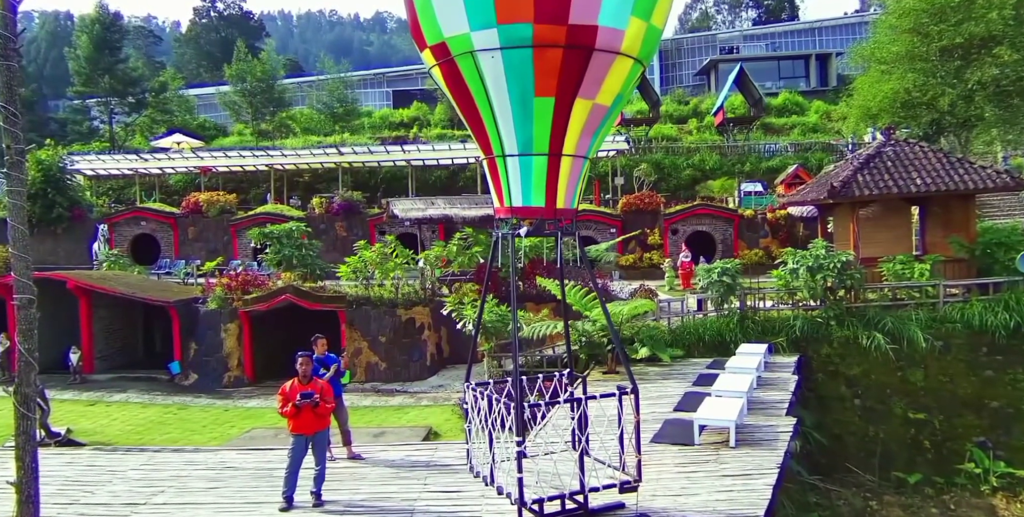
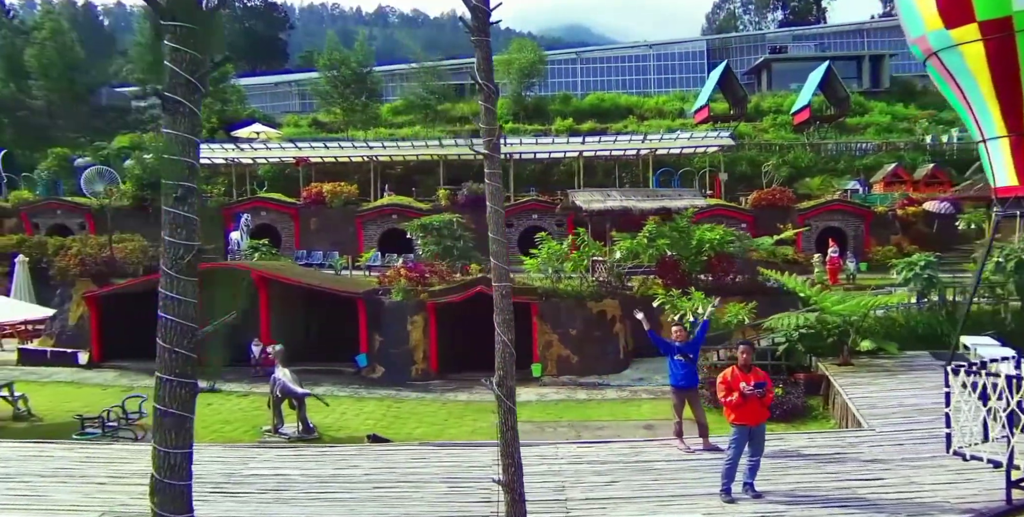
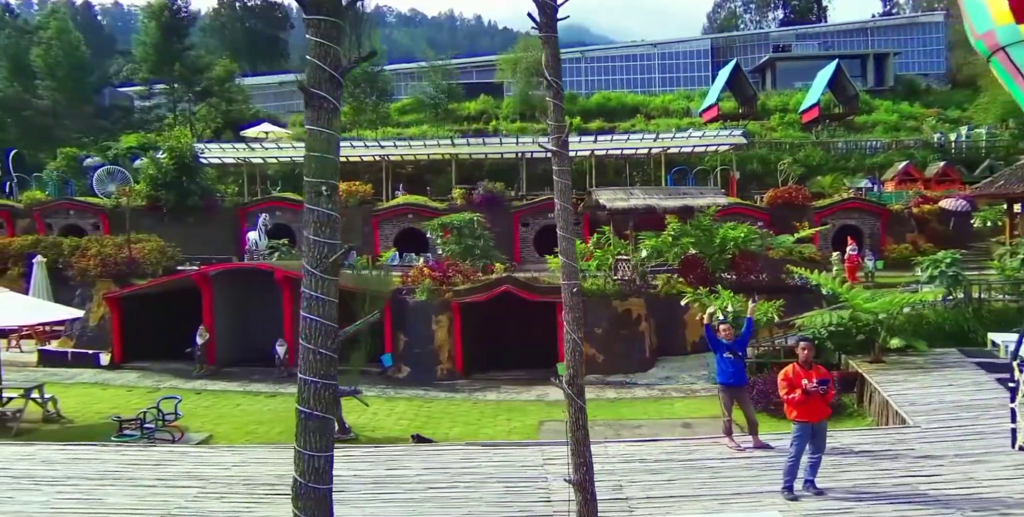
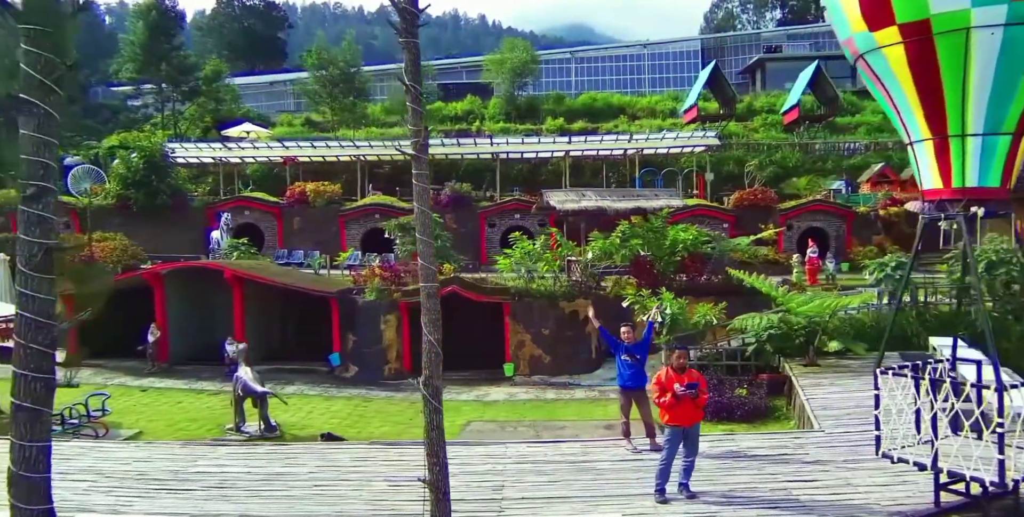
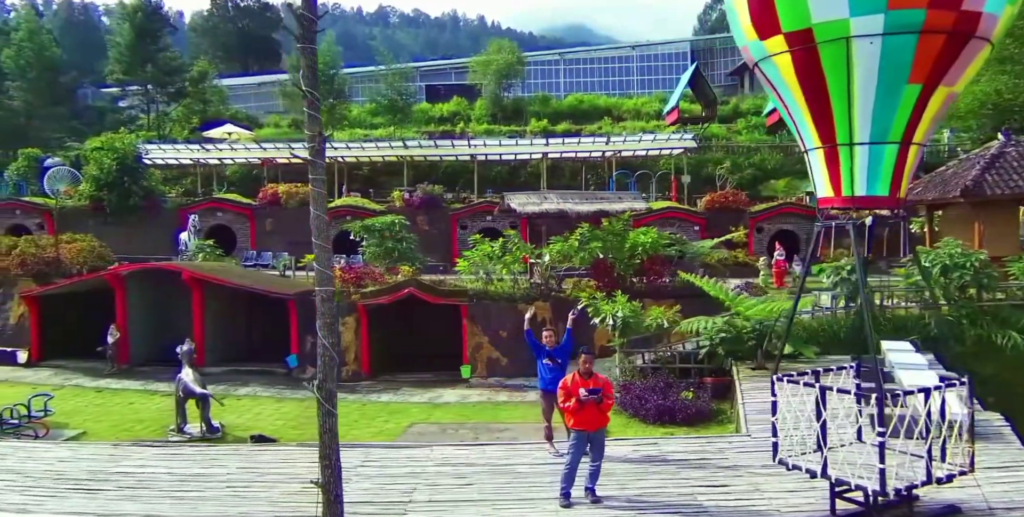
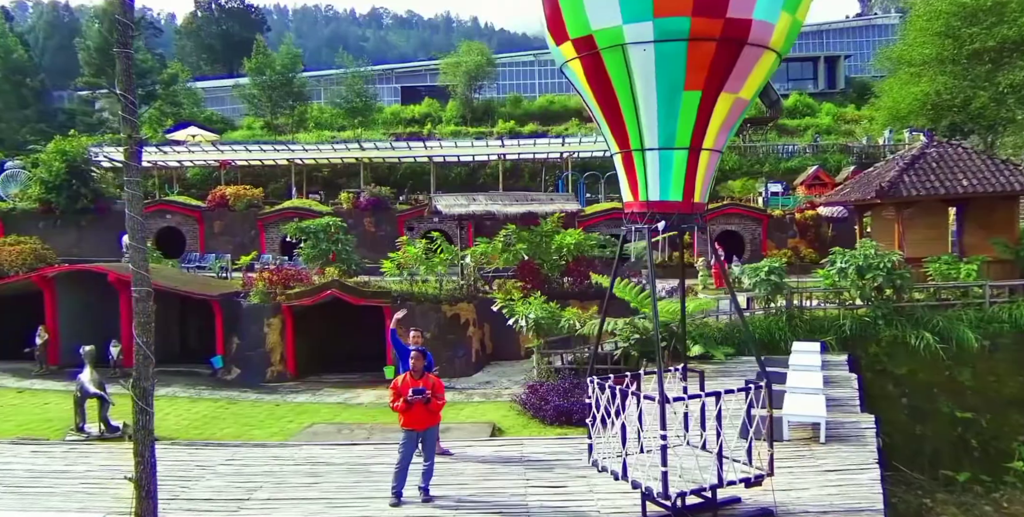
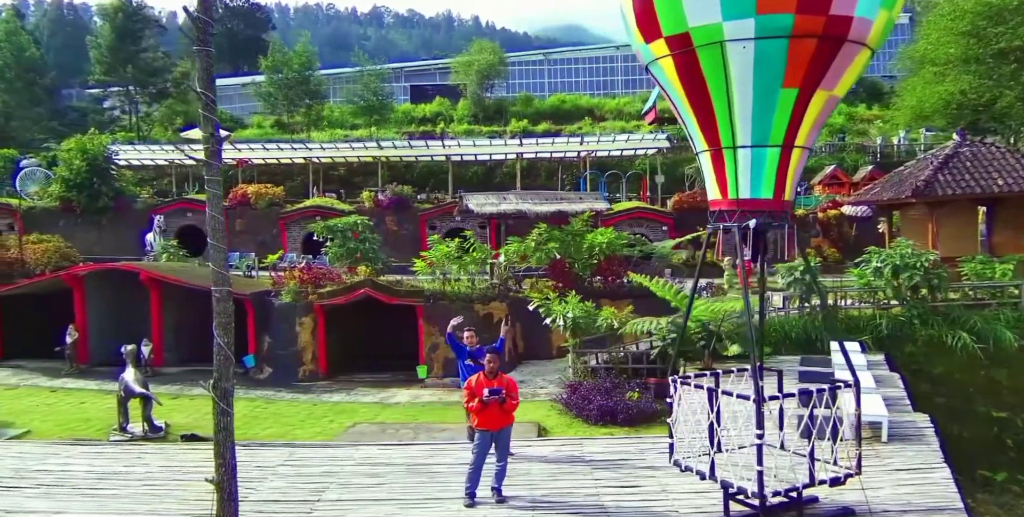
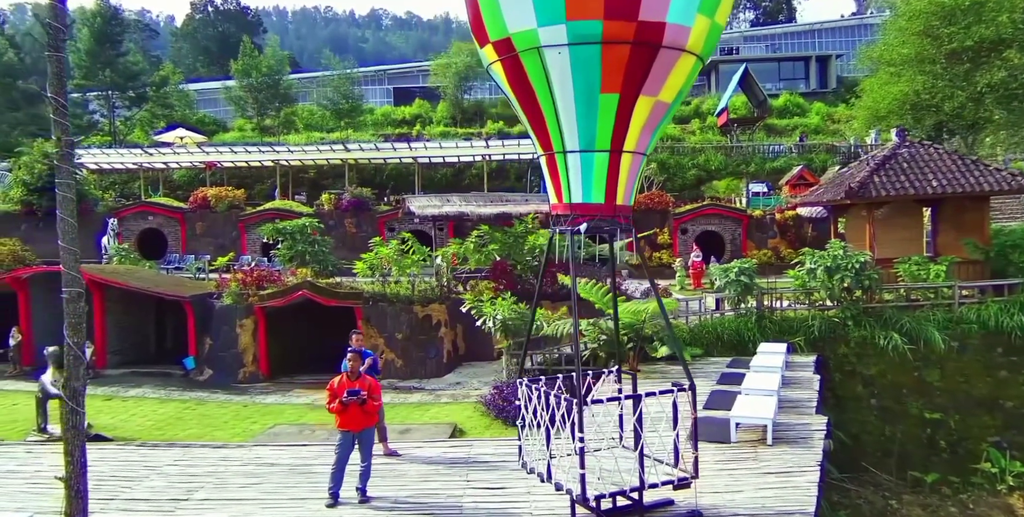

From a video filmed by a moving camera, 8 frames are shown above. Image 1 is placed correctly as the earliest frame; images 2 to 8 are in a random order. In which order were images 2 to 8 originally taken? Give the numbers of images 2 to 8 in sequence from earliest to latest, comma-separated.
8, 6, 7, 5, 4, 2, 3
